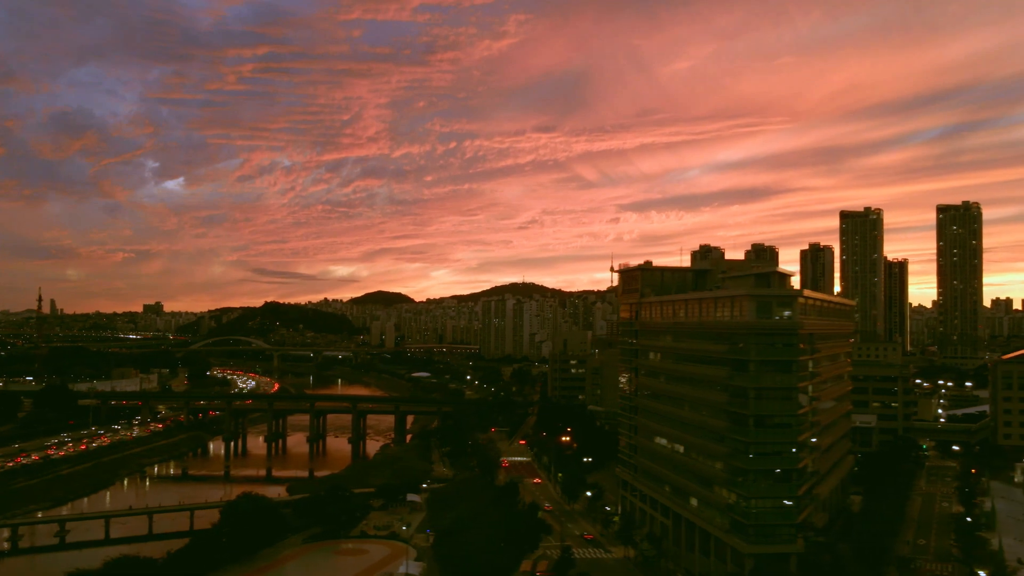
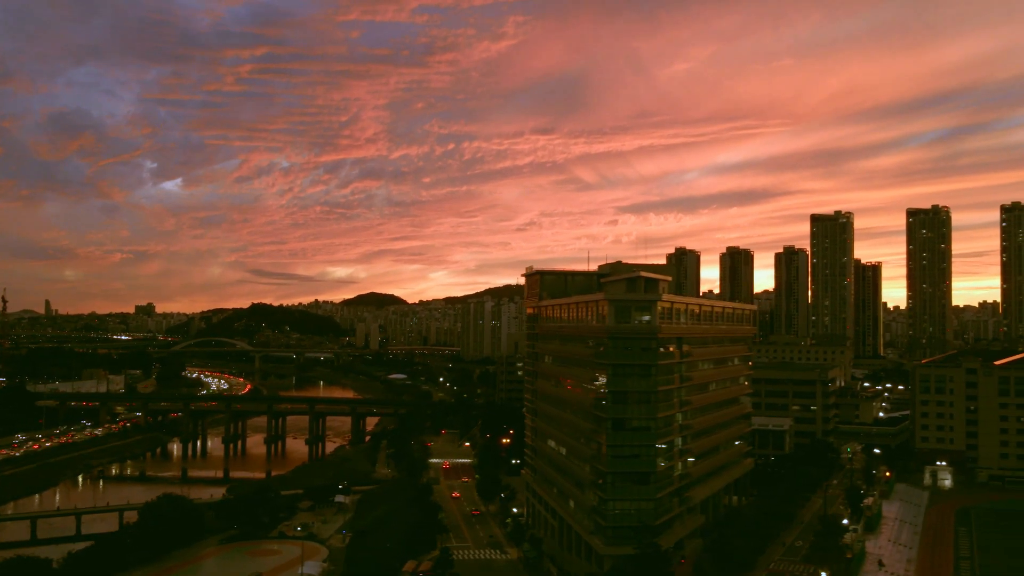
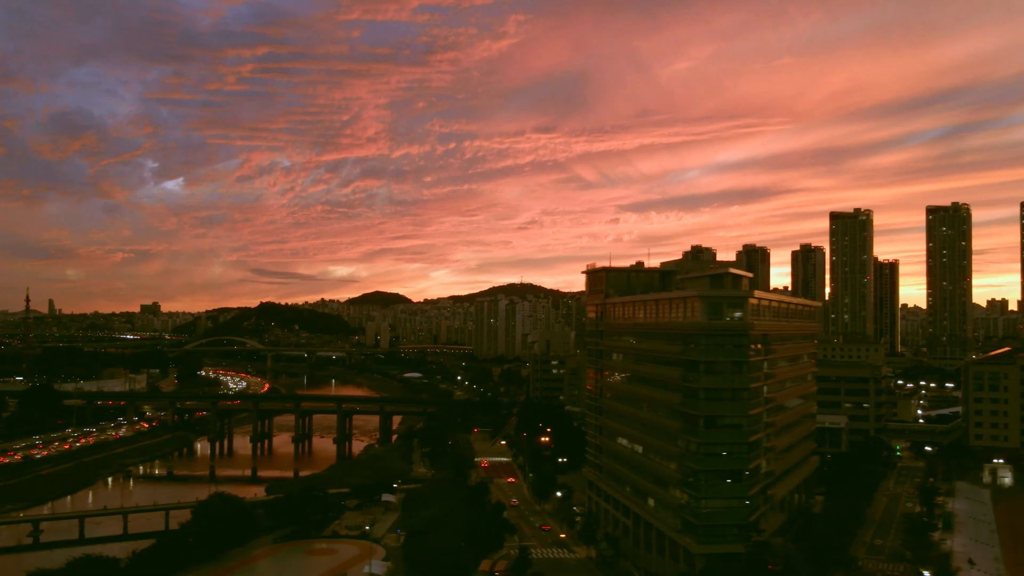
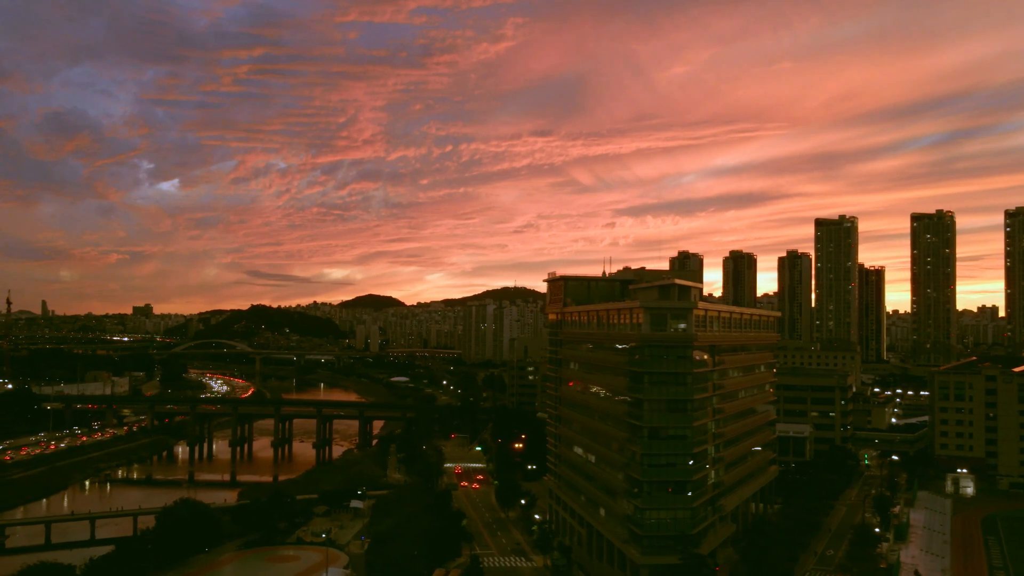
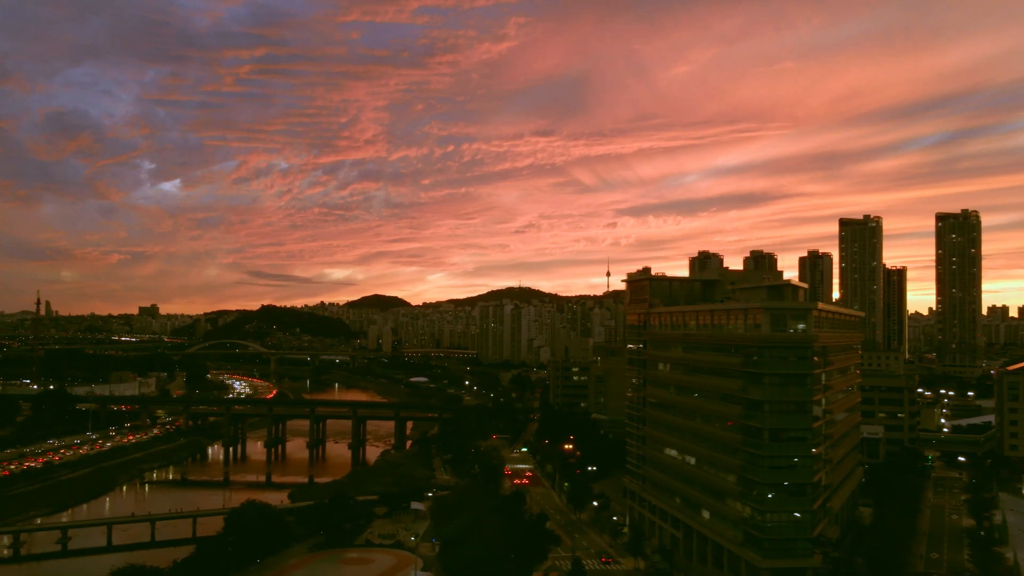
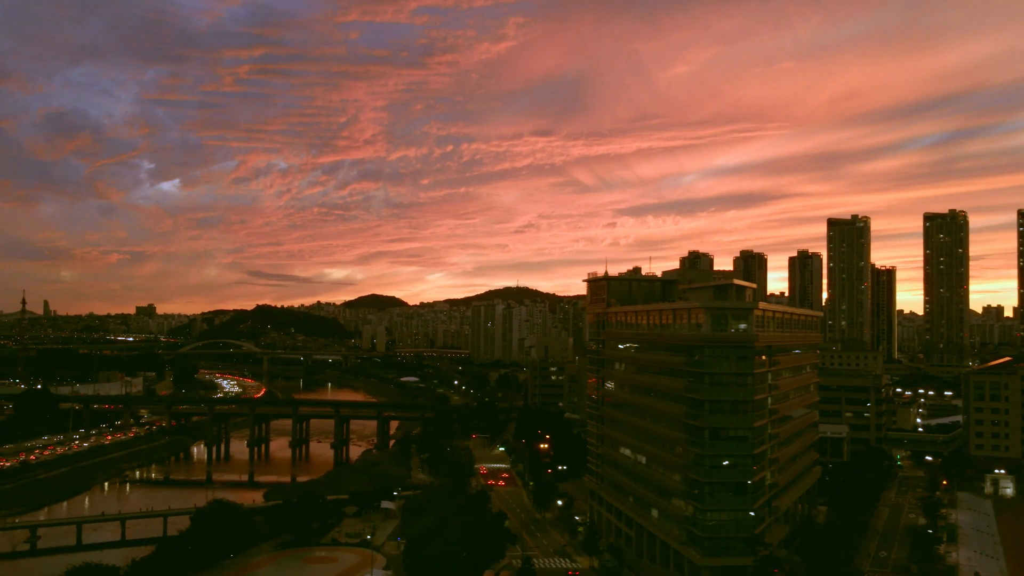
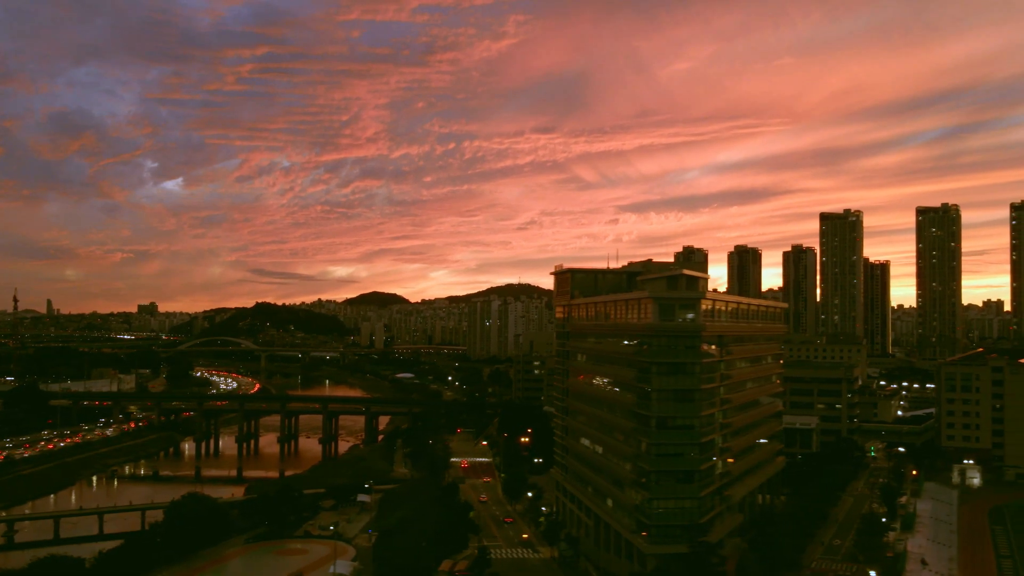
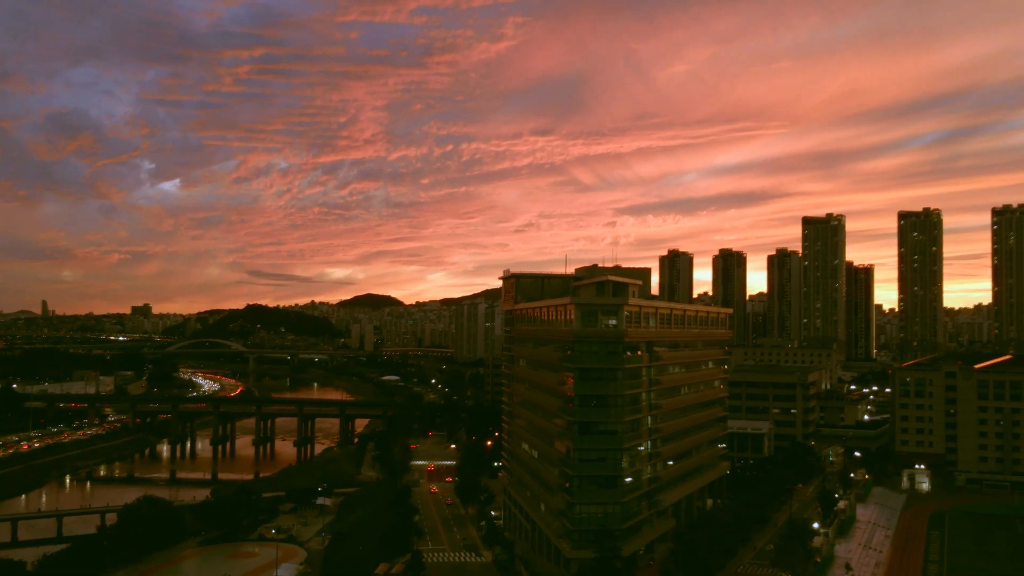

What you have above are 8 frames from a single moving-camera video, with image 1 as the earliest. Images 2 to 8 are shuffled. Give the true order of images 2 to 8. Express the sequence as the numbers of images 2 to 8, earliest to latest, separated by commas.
3, 7, 2, 8, 4, 6, 5
